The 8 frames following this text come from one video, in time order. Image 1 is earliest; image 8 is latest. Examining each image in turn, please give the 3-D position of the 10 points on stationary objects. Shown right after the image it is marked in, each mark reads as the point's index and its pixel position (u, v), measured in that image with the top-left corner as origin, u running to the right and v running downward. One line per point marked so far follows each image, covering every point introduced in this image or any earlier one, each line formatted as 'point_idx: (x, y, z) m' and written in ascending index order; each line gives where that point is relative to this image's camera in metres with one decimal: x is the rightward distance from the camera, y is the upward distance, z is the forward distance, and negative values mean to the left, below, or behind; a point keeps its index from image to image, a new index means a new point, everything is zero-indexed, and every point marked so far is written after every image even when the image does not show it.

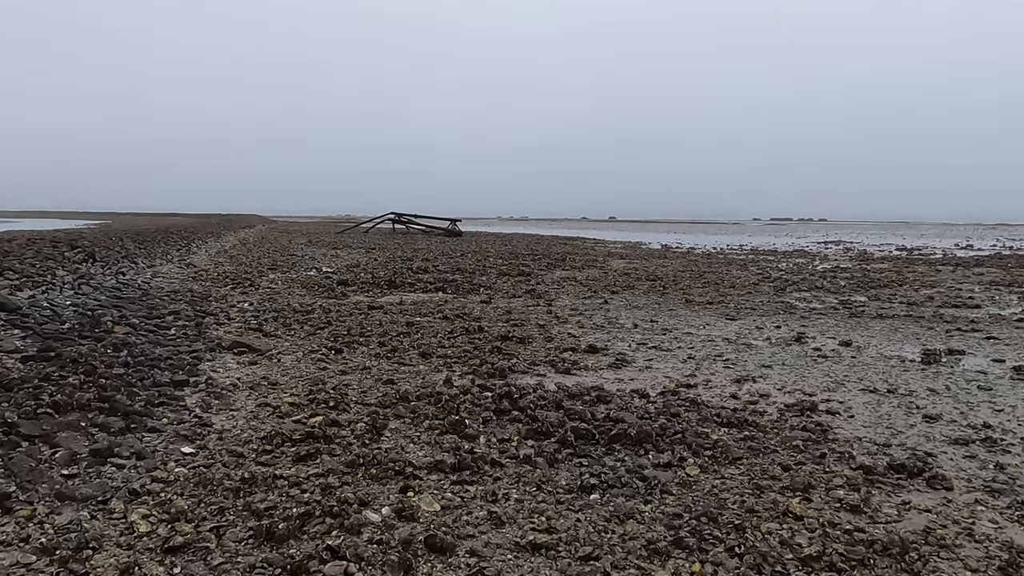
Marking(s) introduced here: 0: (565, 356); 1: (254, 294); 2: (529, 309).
0: (+0.6, -0.8, +8.7) m
1: (-4.6, -0.1, +13.5) m
2: (+0.3, -0.4, +13.0) m
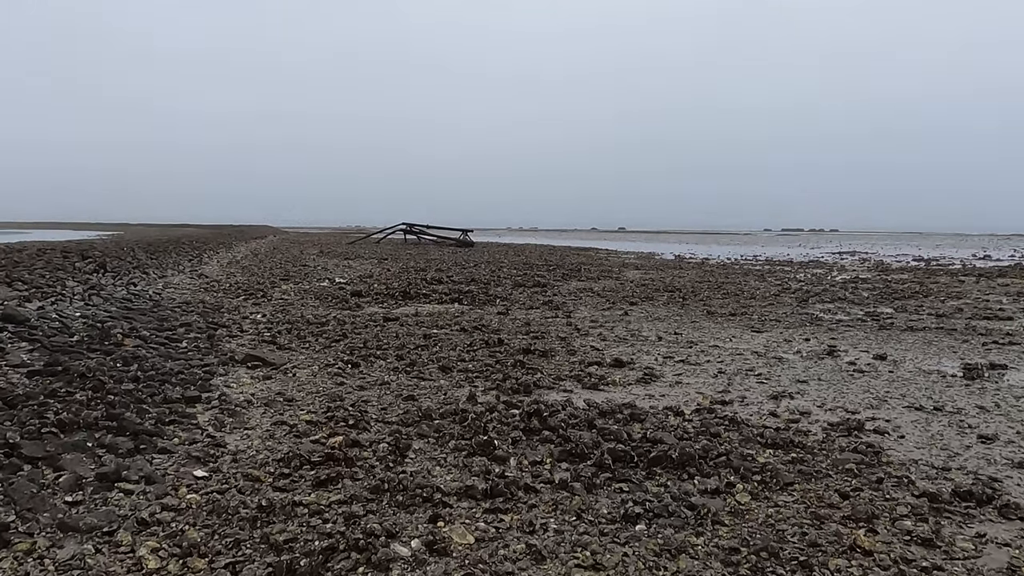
0: (+0.9, -0.9, +8.4) m
1: (-4.3, -0.3, +13.2) m
2: (+0.6, -0.6, +12.7) m
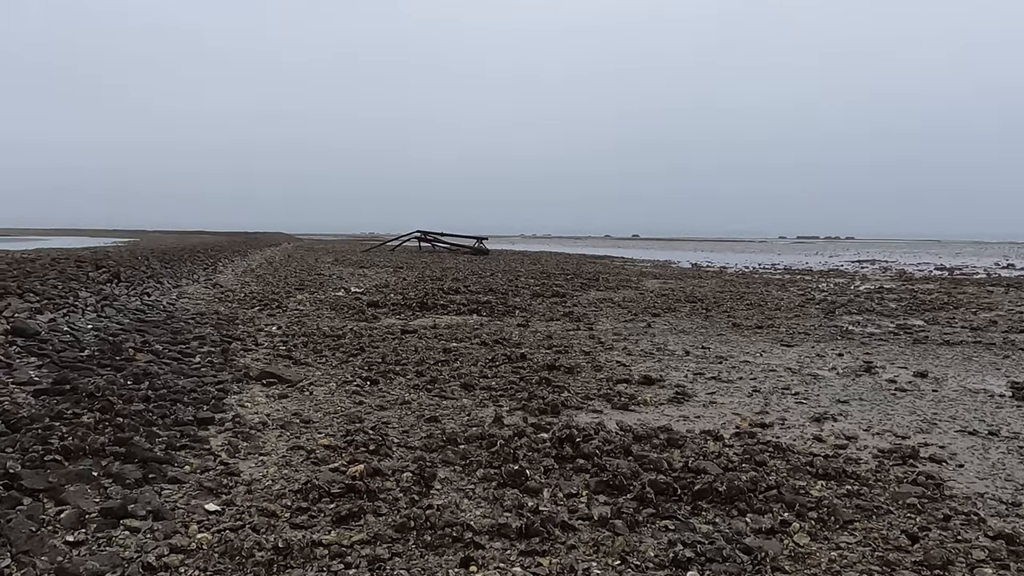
0: (+1.1, -1.1, +8.0) m
1: (-3.9, -0.5, +13.0) m
2: (+0.9, -0.7, +12.3) m
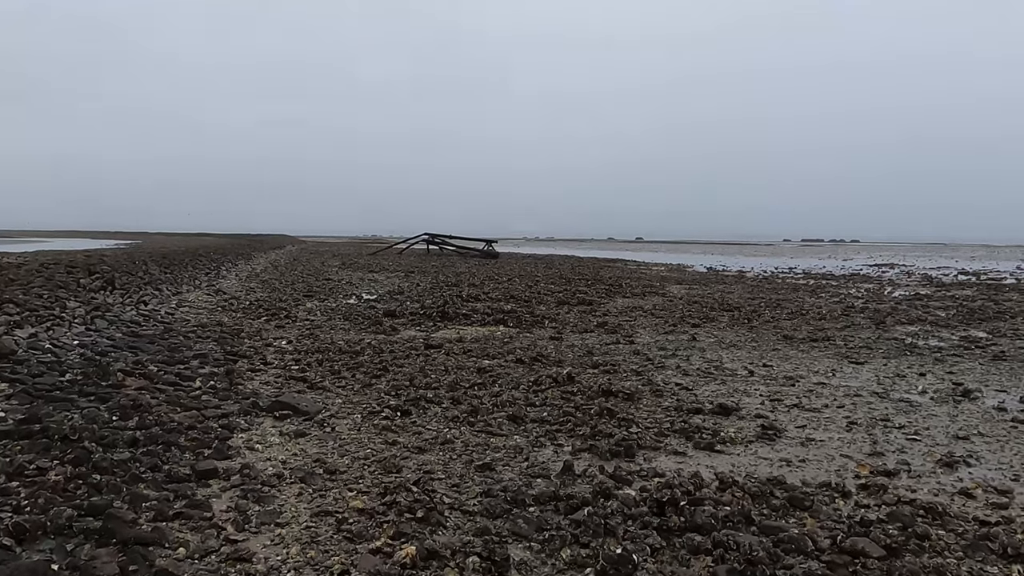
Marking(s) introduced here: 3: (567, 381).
0: (+1.6, -1.2, +6.8) m
1: (-3.4, -0.6, +11.8) m
2: (+1.5, -0.9, +11.1) m
3: (+0.6, -1.0, +8.3) m
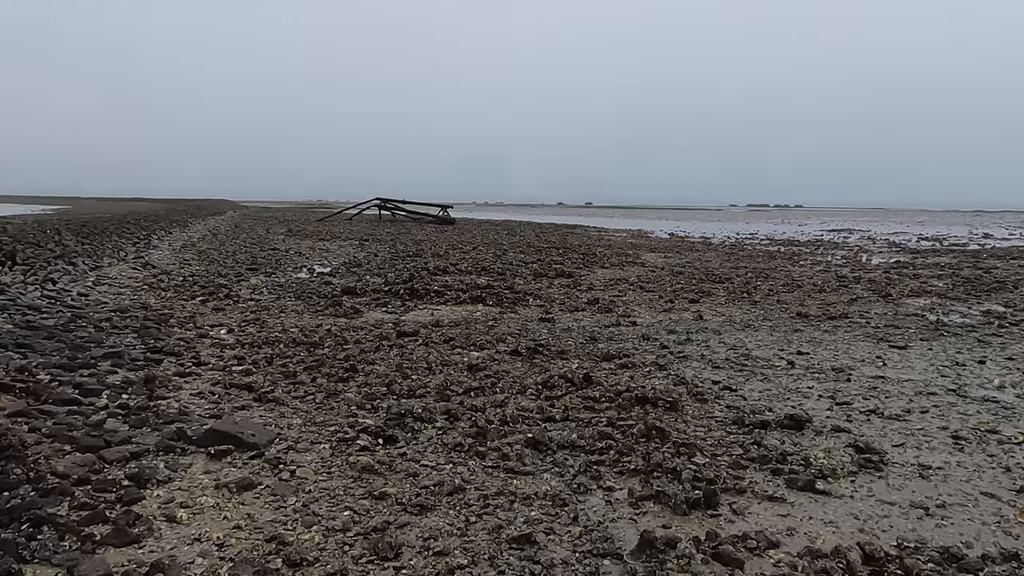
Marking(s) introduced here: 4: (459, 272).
0: (+1.8, -1.0, +5.3) m
1: (-3.6, -0.3, +9.8) m
2: (+1.3, -0.6, +9.5) m
3: (+0.6, -0.8, +6.7) m
4: (-1.0, +0.3, +14.9) m
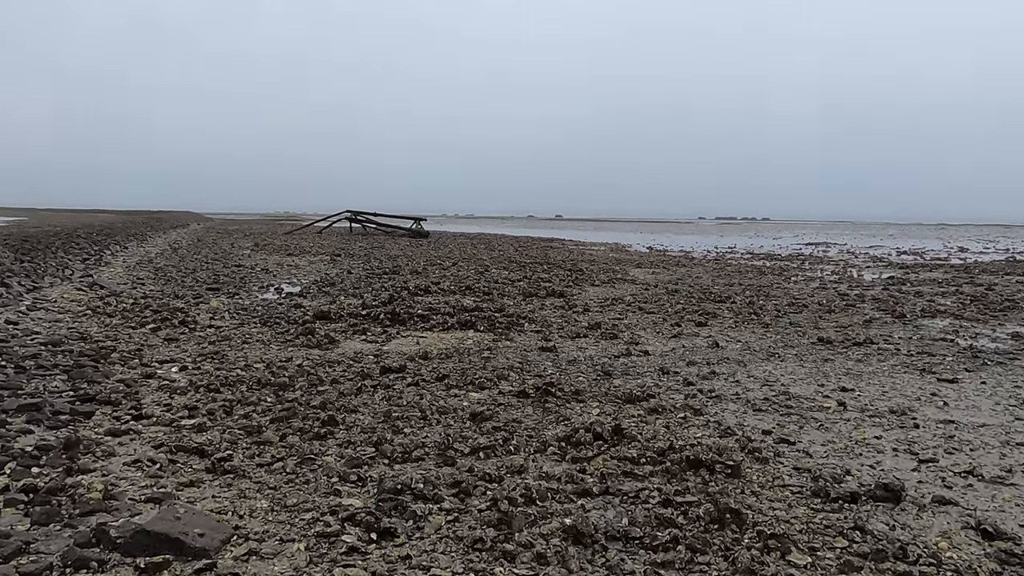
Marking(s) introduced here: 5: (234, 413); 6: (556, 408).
0: (+1.9, -1.3, +4.1) m
1: (-3.6, -0.6, +8.5) m
2: (+1.3, -0.8, +8.4) m
3: (+0.7, -1.1, +5.5) m
4: (-1.3, -0.1, +13.6) m
5: (-2.1, -0.9, +5.9) m
6: (+0.4, -1.0, +6.3) m
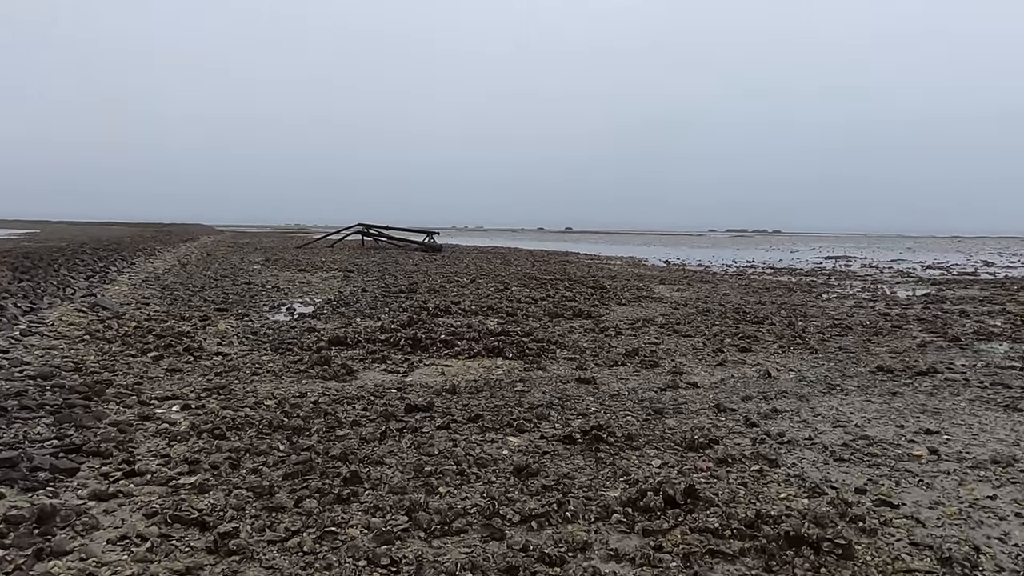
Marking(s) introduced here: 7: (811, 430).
0: (+2.2, -1.5, +3.3) m
1: (-3.2, -0.9, +7.7) m
2: (+1.7, -1.1, +7.5) m
3: (+1.1, -1.3, +4.7) m
4: (-0.8, -0.4, +12.8) m
5: (-1.8, -1.2, +5.1) m
6: (+0.7, -1.2, +5.5) m
7: (+2.6, -1.2, +6.7) m
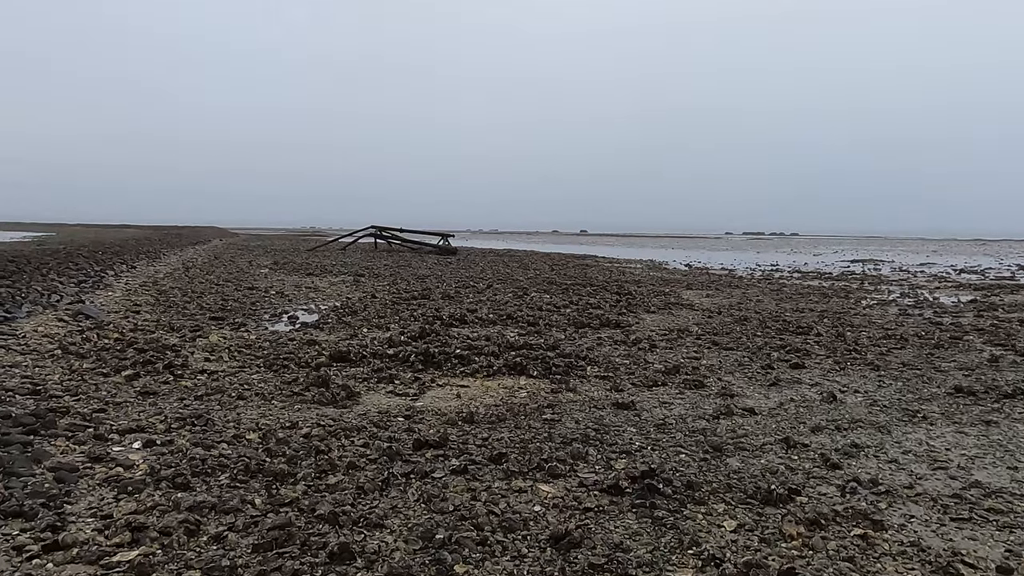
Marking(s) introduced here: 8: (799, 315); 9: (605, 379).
0: (+2.4, -1.5, +2.1) m
1: (-3.0, -1.0, +6.6) m
2: (+1.9, -1.2, +6.4) m
3: (+1.3, -1.4, +3.5) m
4: (-0.5, -0.5, +11.7) m
5: (-1.6, -1.2, +3.9) m
6: (+0.9, -1.3, +4.3) m
7: (+2.8, -1.3, +5.5) m
8: (+5.9, -0.5, +15.9) m
9: (+1.0, -1.0, +8.4) m
